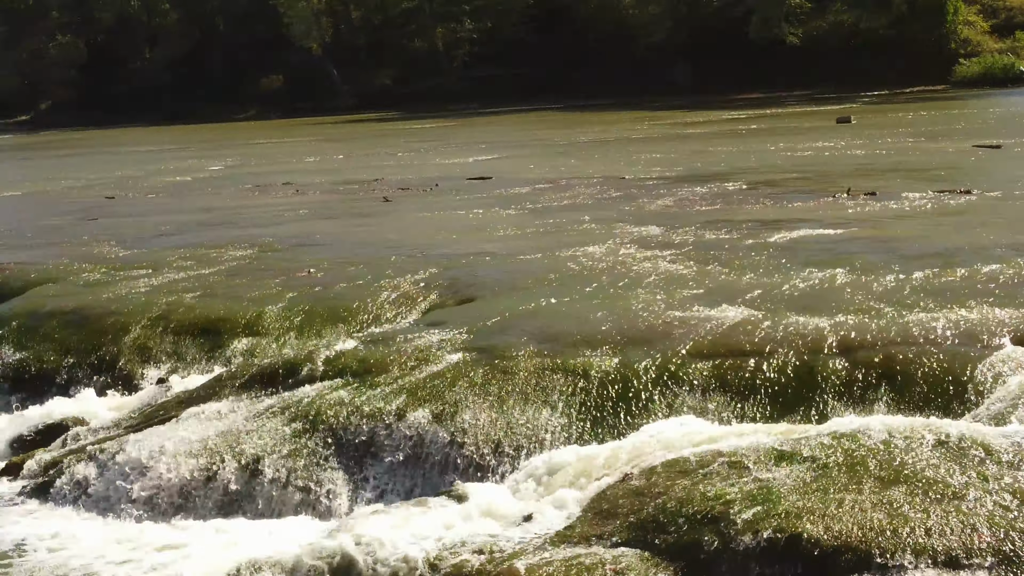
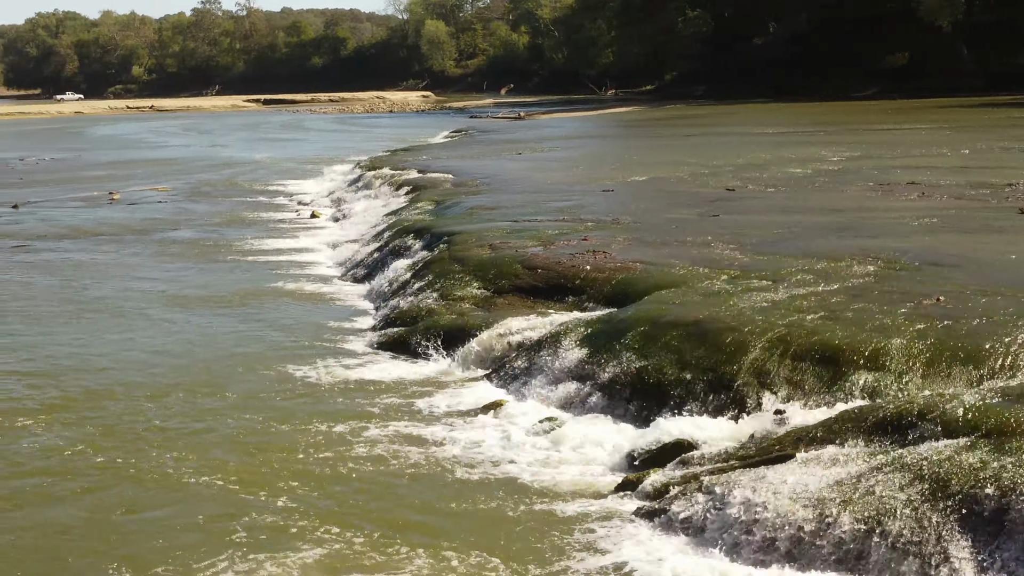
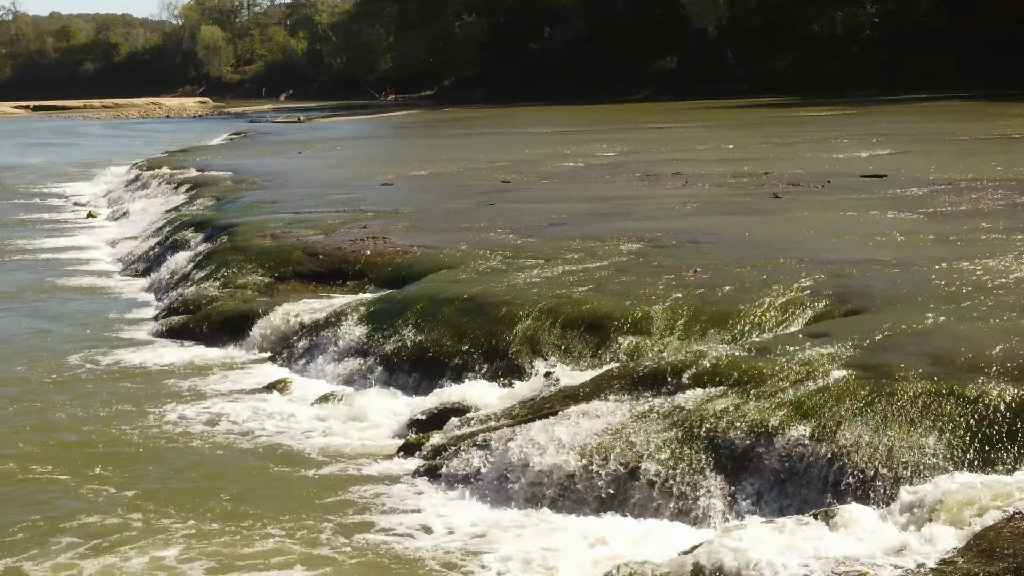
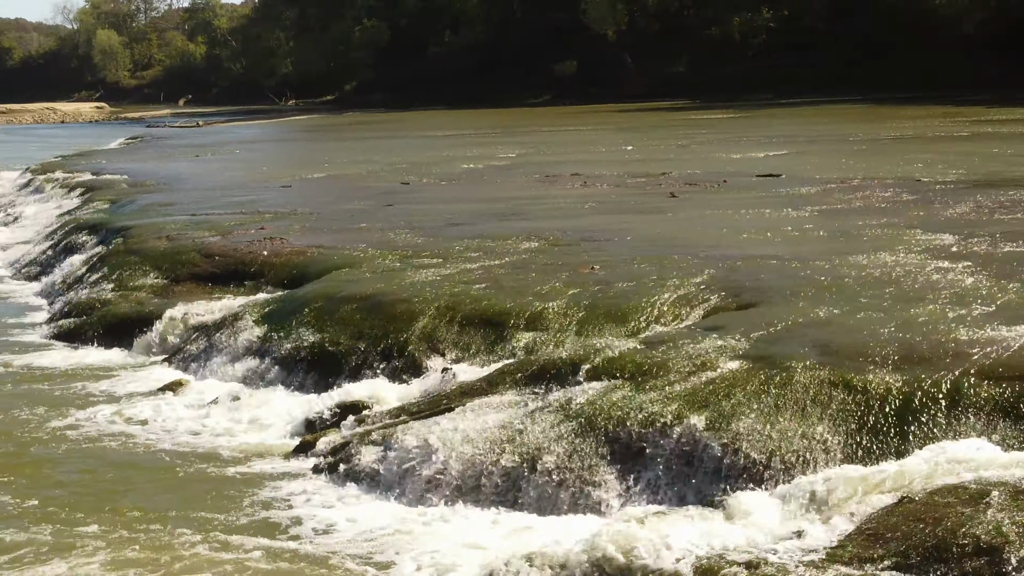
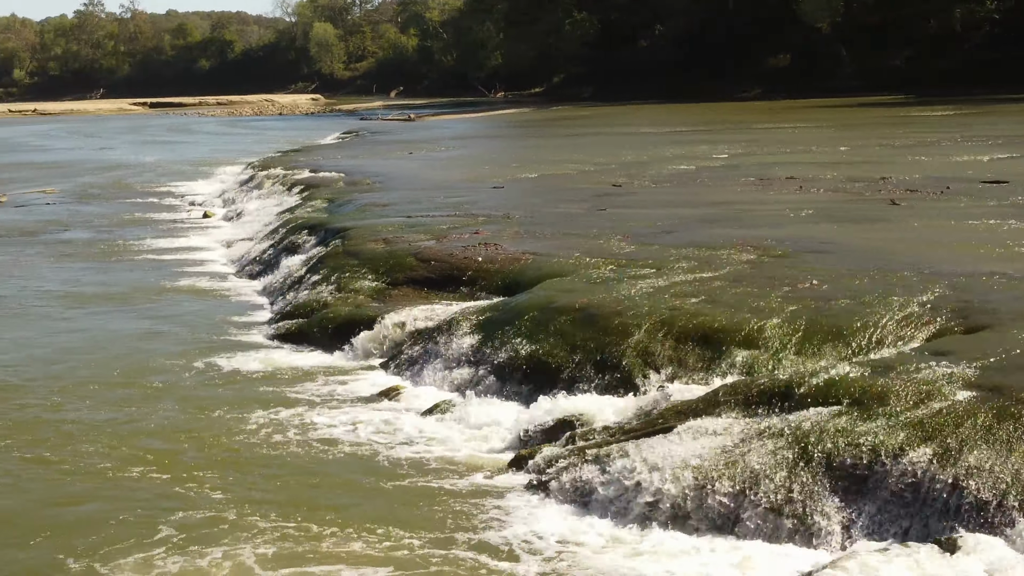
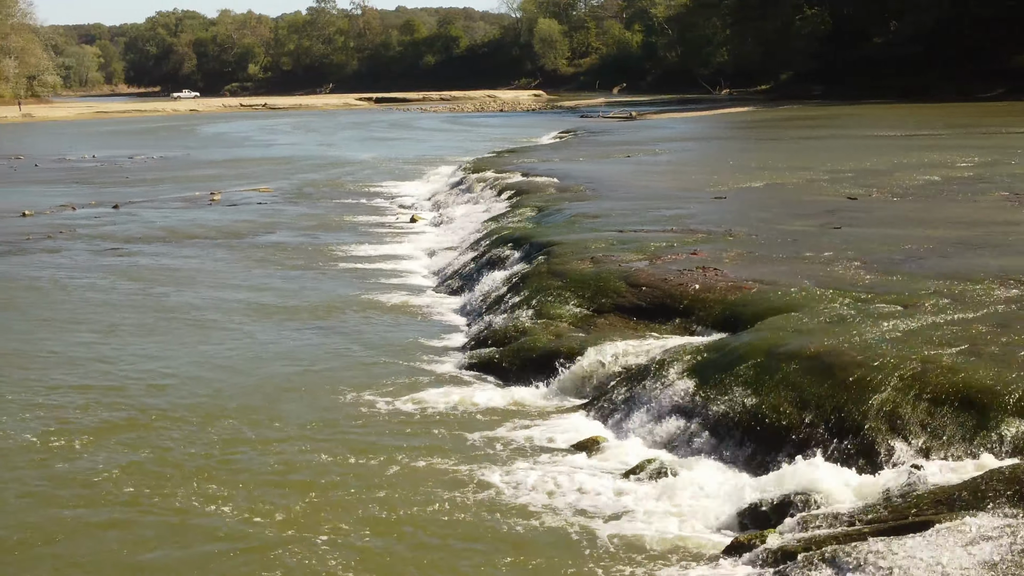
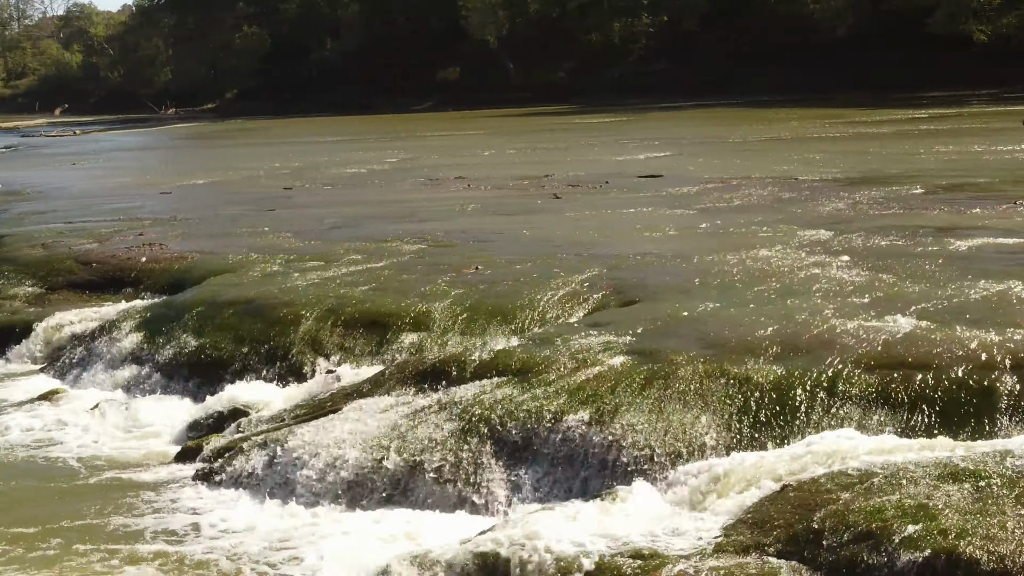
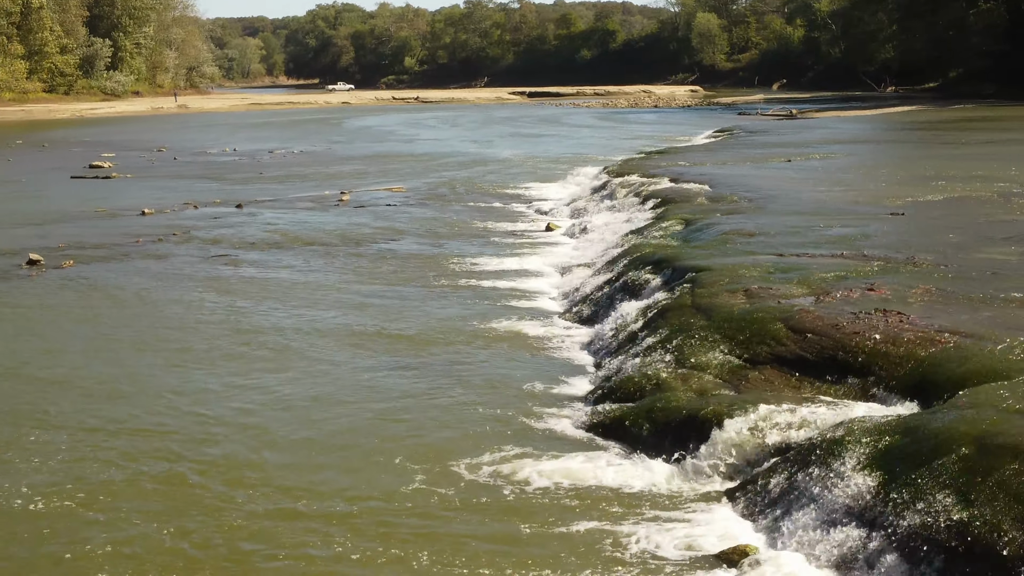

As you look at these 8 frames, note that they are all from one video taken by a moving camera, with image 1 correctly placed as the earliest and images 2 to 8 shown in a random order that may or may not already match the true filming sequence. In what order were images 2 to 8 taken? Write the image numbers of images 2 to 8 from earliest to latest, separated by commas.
7, 4, 3, 5, 2, 6, 8
